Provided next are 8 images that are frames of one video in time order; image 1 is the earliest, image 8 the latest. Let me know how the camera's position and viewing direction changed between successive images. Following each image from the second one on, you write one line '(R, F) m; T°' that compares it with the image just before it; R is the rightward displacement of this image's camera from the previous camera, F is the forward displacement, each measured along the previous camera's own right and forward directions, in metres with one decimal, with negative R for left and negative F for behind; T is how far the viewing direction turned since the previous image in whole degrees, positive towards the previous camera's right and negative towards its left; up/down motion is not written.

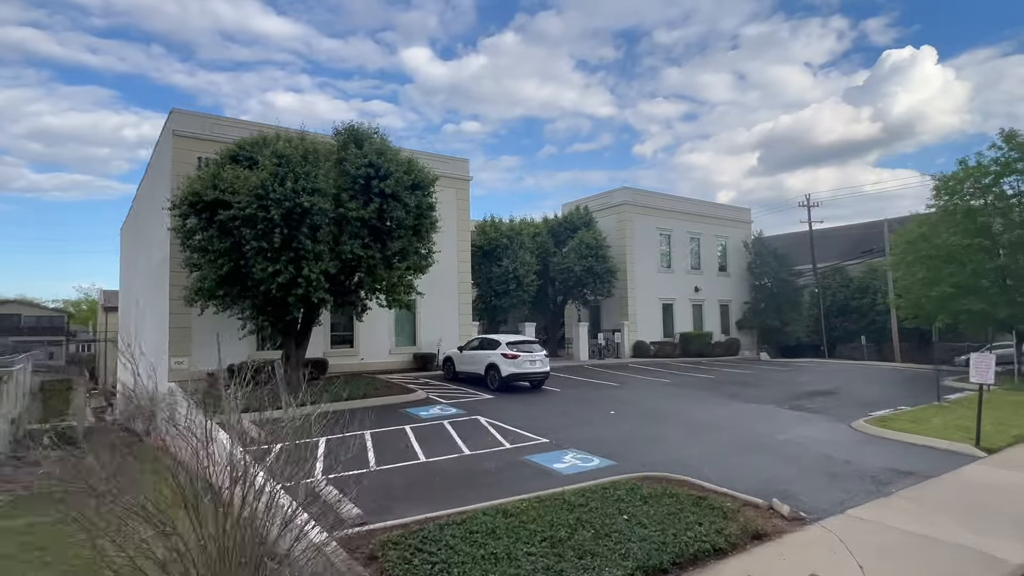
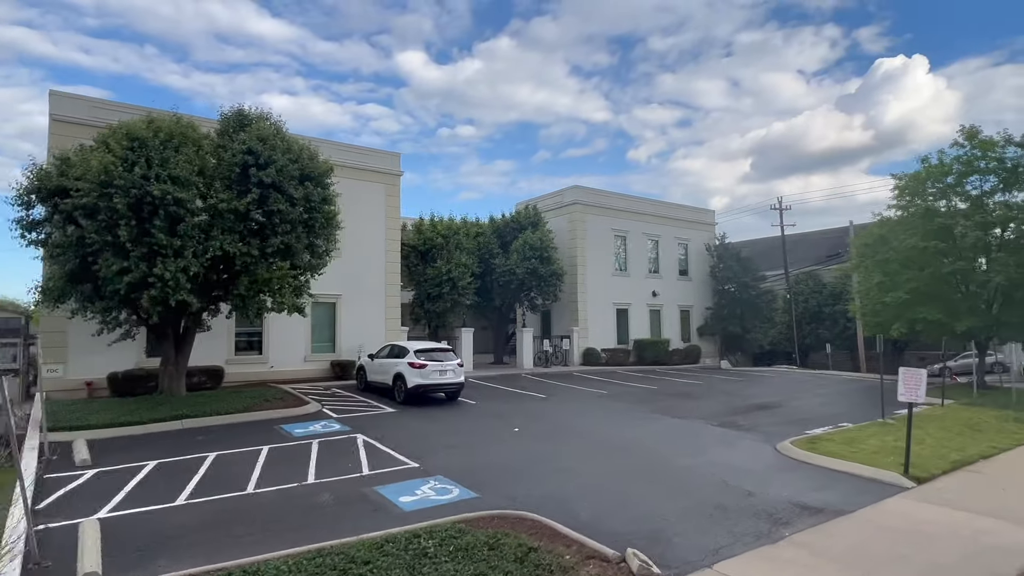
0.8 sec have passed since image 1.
(+2.1, +1.4) m; +1°
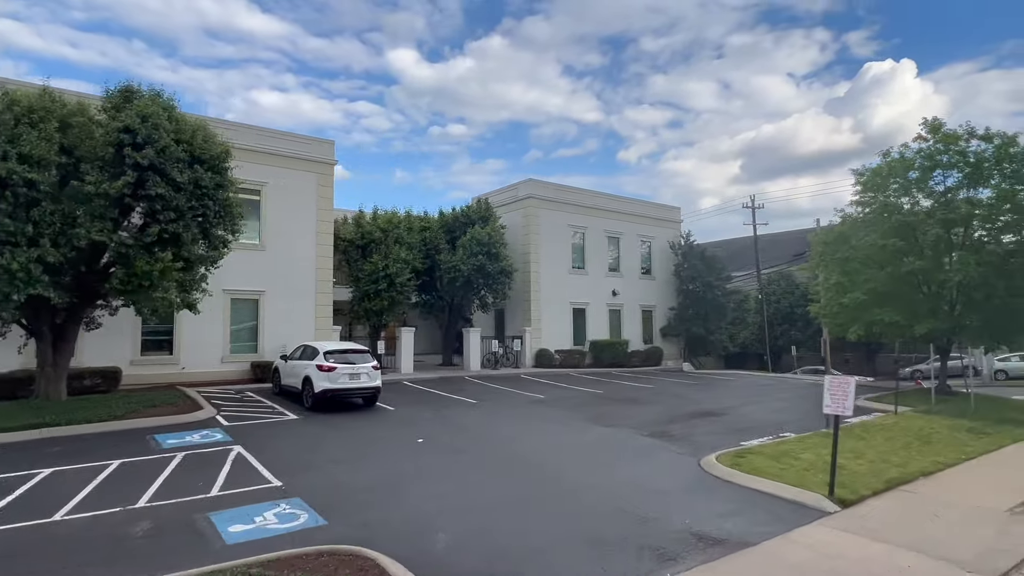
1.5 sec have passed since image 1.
(+1.6, +1.2) m; +1°
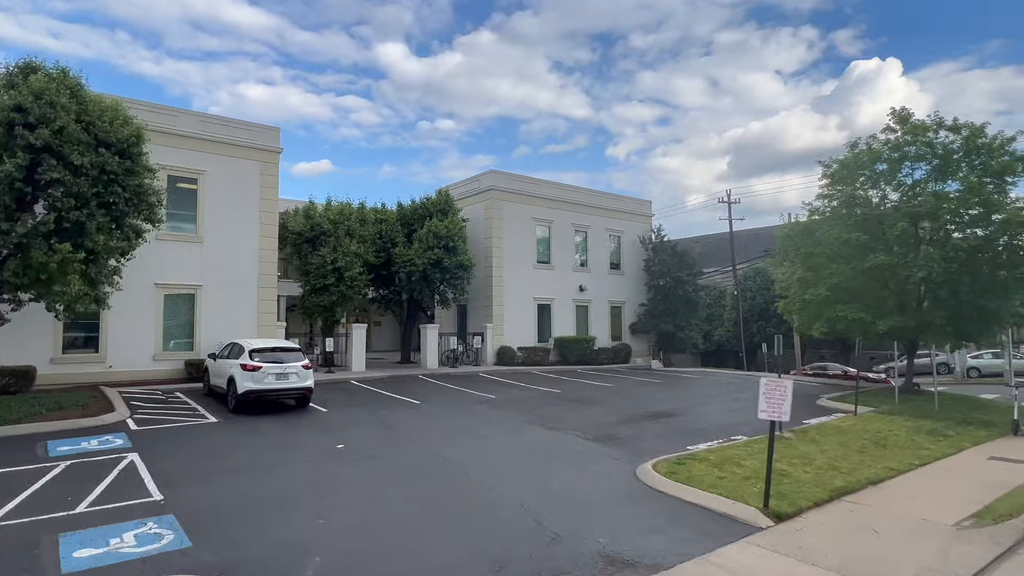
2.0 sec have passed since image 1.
(+1.1, +0.8) m; +1°
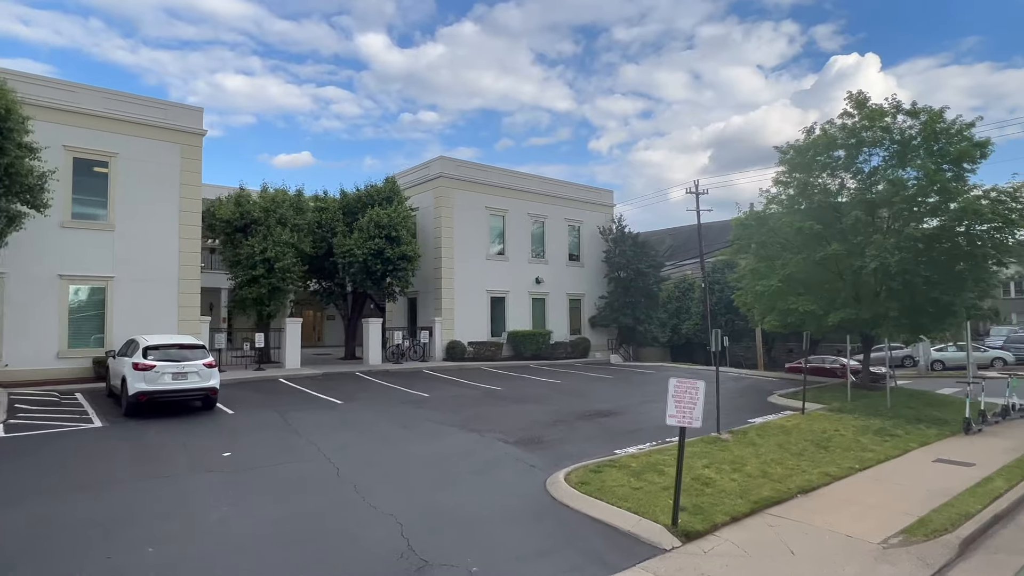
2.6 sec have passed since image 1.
(+1.2, +1.0) m; +2°
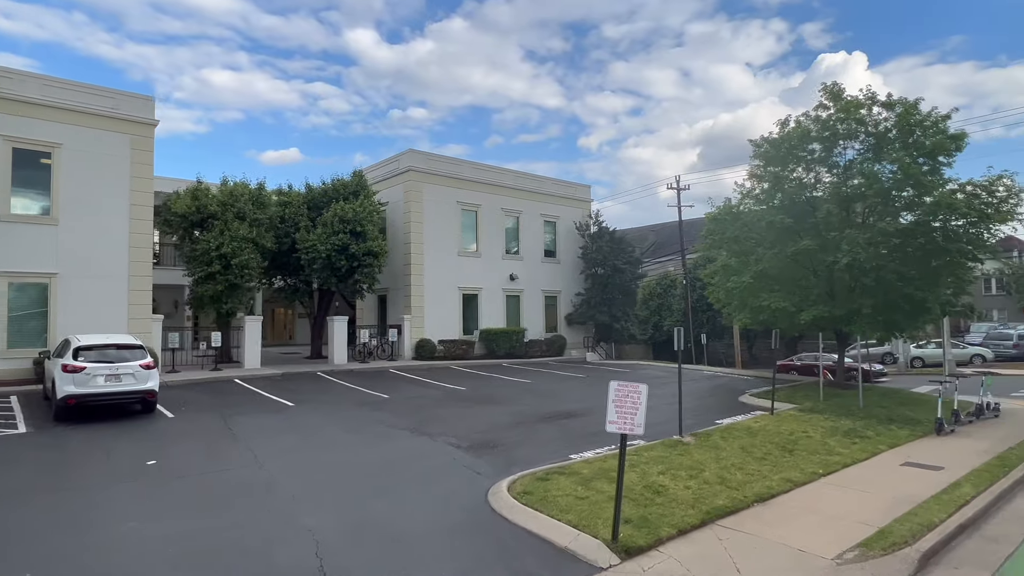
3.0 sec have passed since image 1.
(+0.7, +0.5) m; +1°
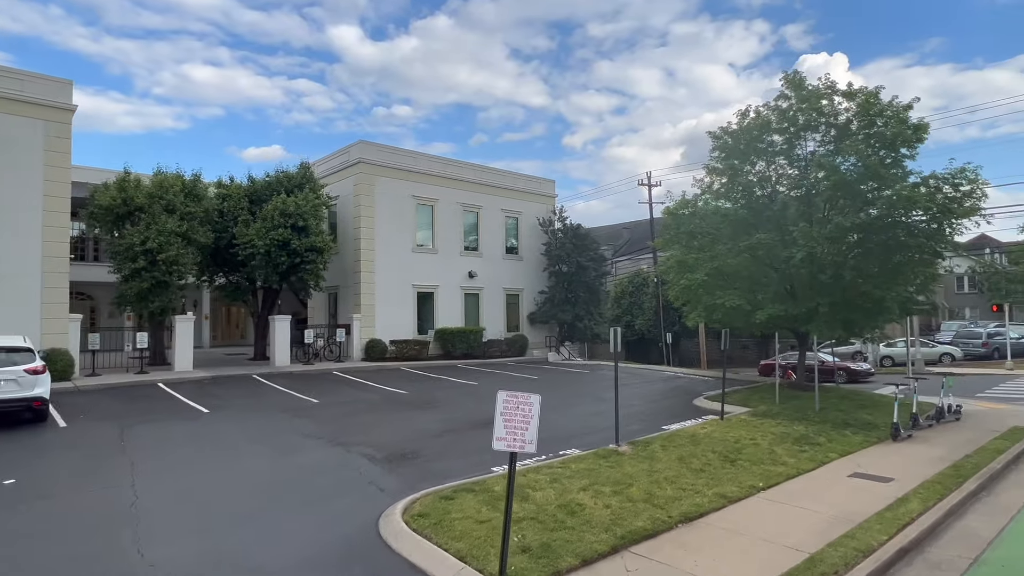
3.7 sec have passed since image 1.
(+1.0, +0.9) m; +1°
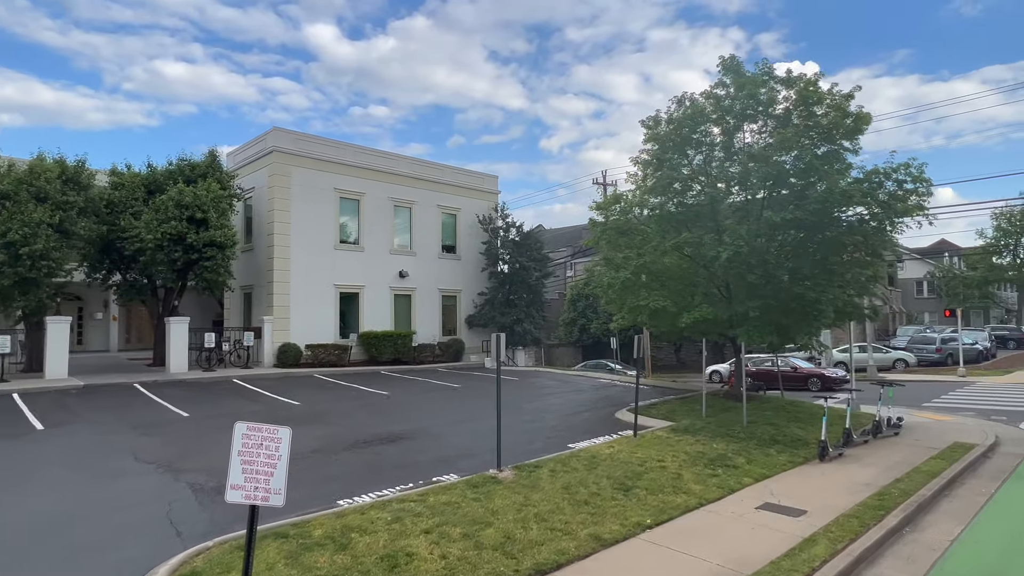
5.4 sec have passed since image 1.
(+1.6, +1.4) m; +2°
